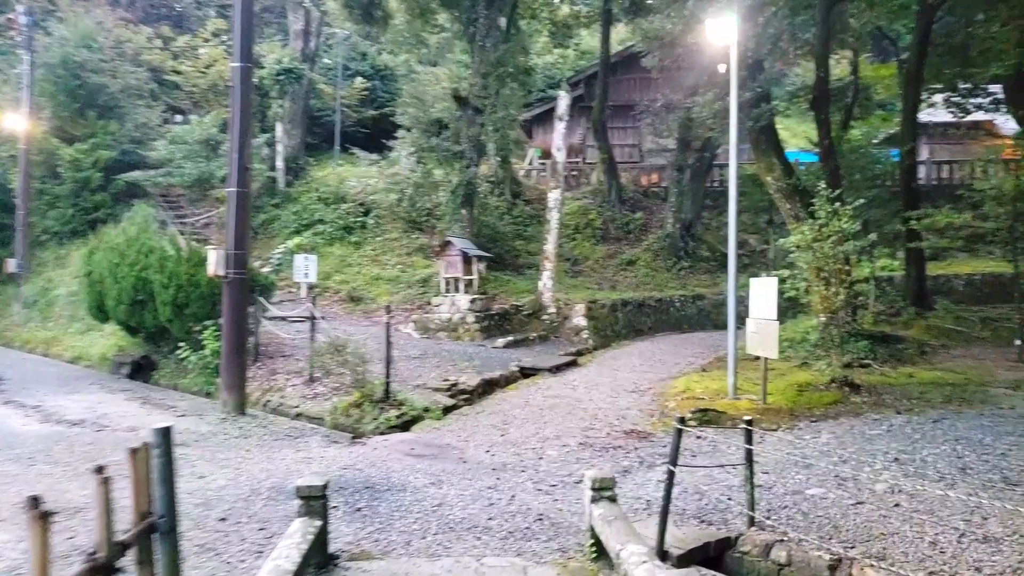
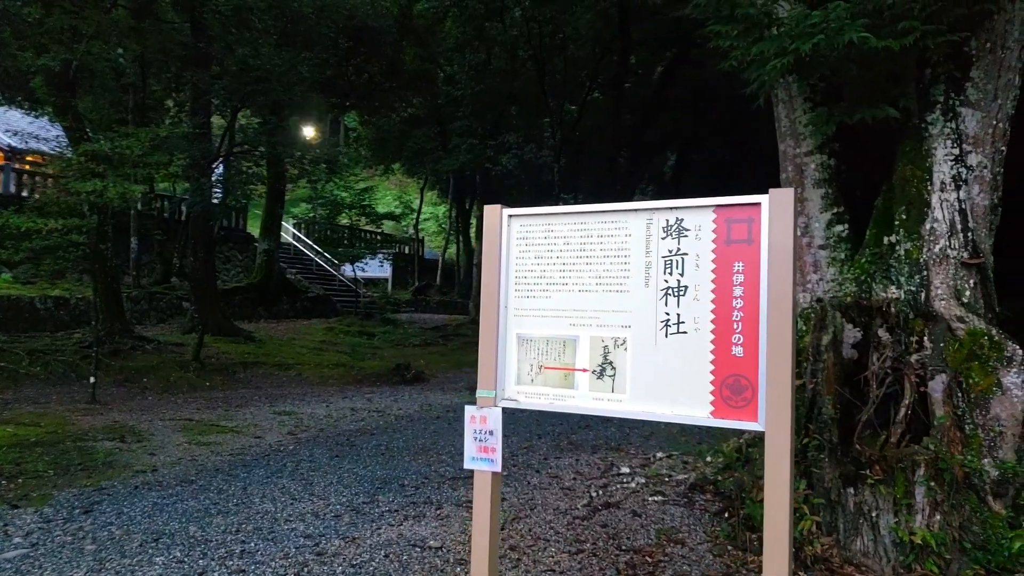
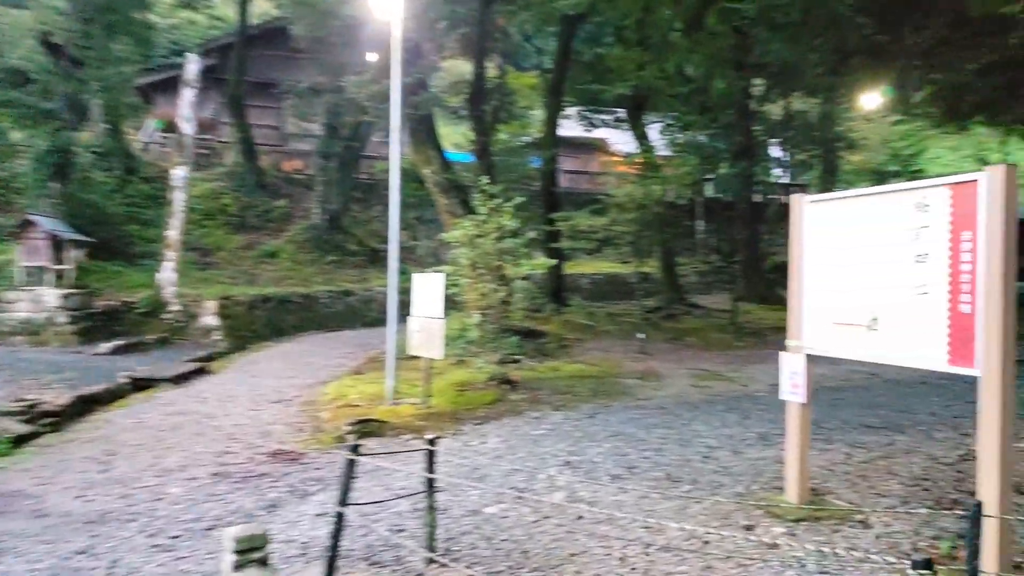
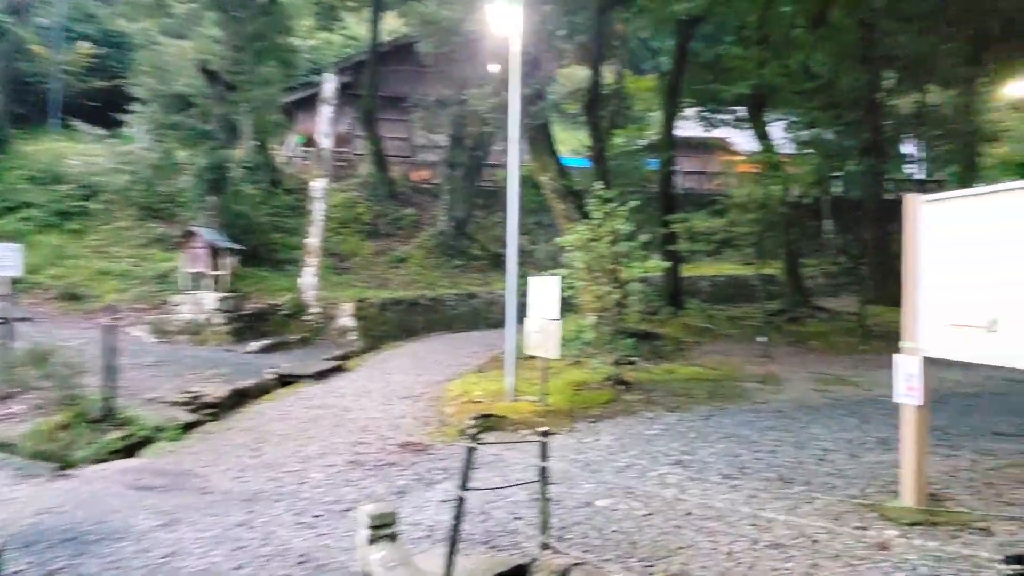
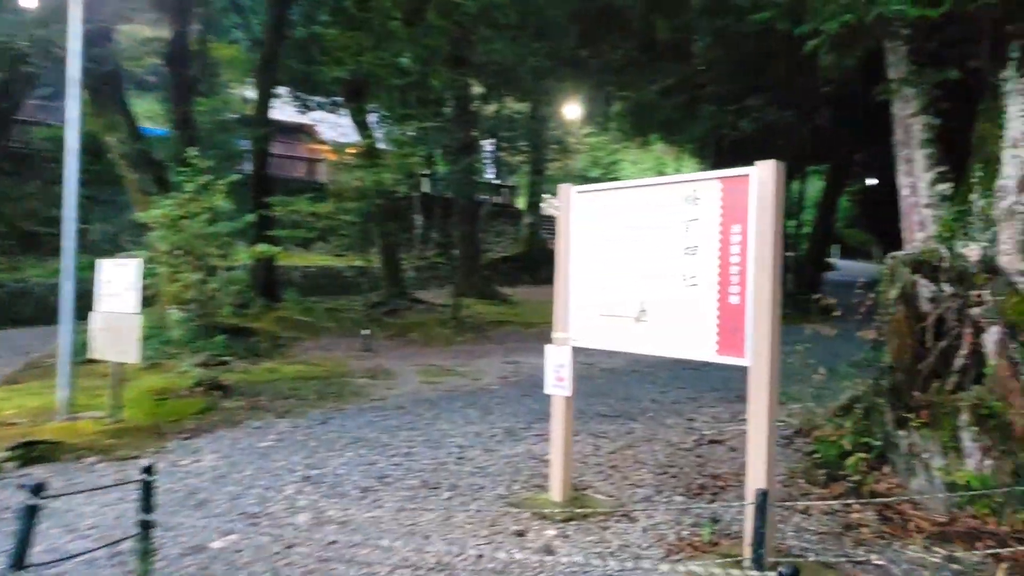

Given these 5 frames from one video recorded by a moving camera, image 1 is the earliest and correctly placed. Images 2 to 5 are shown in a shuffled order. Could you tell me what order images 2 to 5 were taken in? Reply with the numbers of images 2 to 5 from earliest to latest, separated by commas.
4, 3, 5, 2
